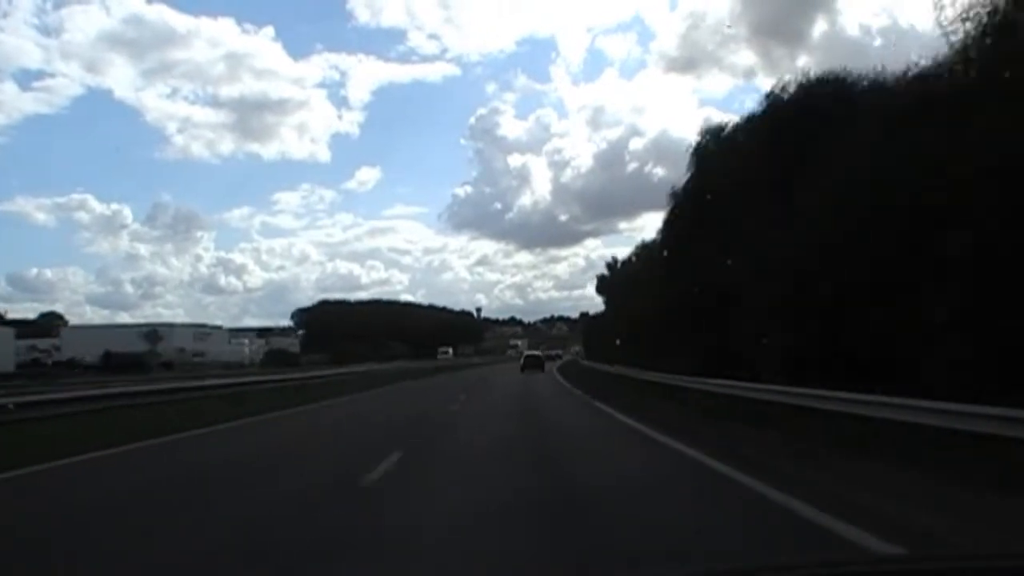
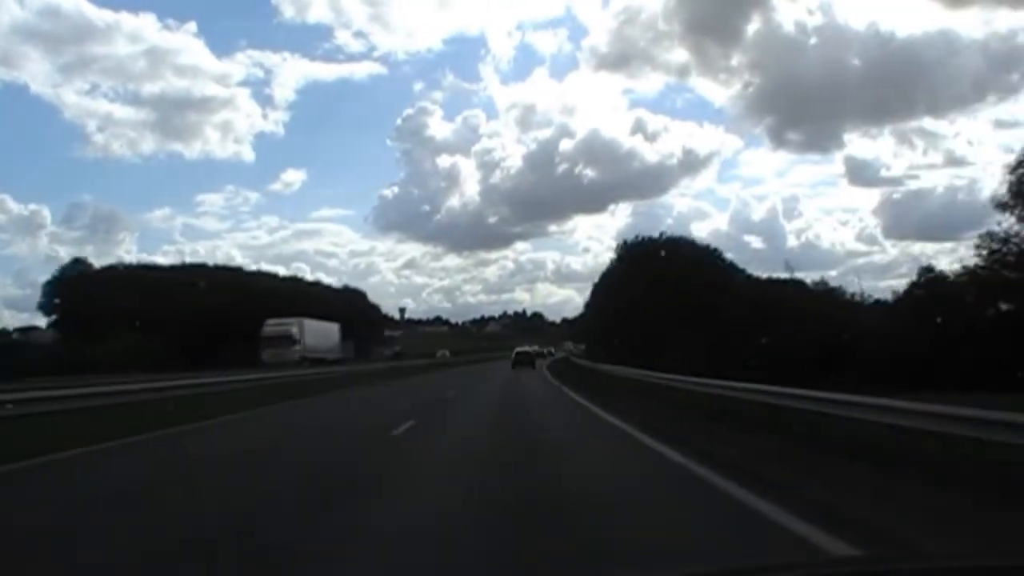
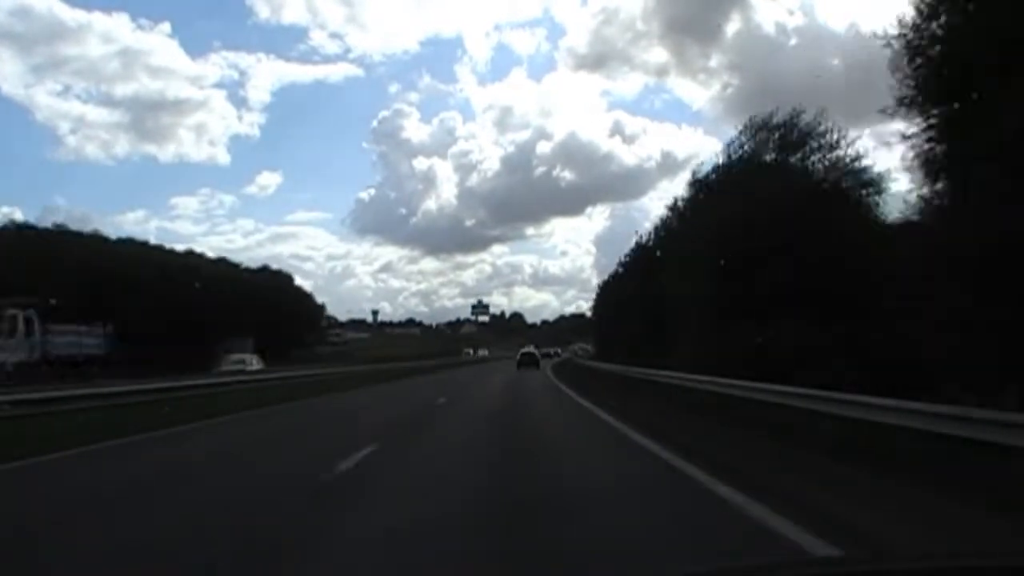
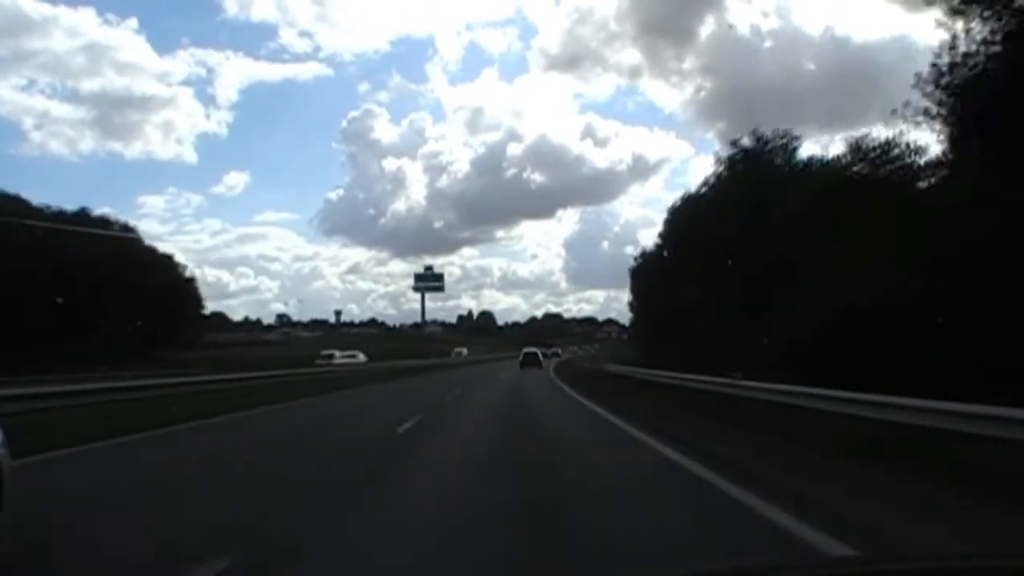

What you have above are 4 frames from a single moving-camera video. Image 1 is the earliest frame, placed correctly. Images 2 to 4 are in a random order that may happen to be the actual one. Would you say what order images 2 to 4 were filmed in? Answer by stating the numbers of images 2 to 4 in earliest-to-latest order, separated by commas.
2, 3, 4
